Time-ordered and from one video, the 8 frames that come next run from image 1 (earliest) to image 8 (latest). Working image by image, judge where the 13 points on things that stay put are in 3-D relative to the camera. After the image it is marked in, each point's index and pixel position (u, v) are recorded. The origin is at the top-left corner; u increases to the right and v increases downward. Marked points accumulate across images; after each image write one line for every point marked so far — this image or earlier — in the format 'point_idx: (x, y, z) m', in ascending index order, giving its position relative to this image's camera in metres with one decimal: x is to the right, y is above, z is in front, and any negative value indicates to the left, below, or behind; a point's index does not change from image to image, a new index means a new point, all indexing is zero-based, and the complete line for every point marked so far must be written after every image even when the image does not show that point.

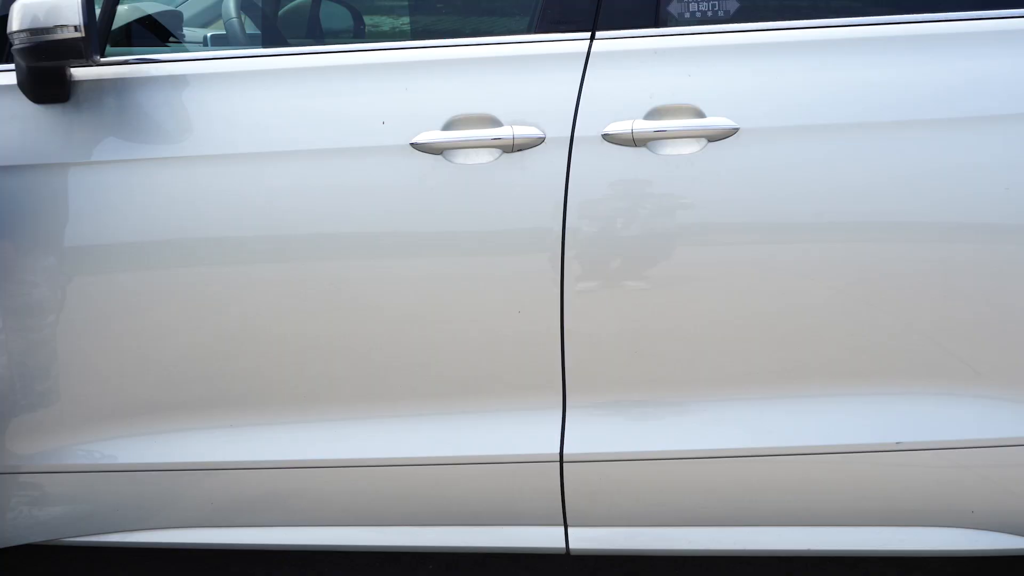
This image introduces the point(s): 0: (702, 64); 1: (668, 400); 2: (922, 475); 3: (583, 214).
0: (+0.2, +0.3, +2.0) m
1: (+0.2, -0.1, +2.1) m
2: (+0.5, -0.2, +2.0) m
3: (+0.1, +0.1, +2.0) m
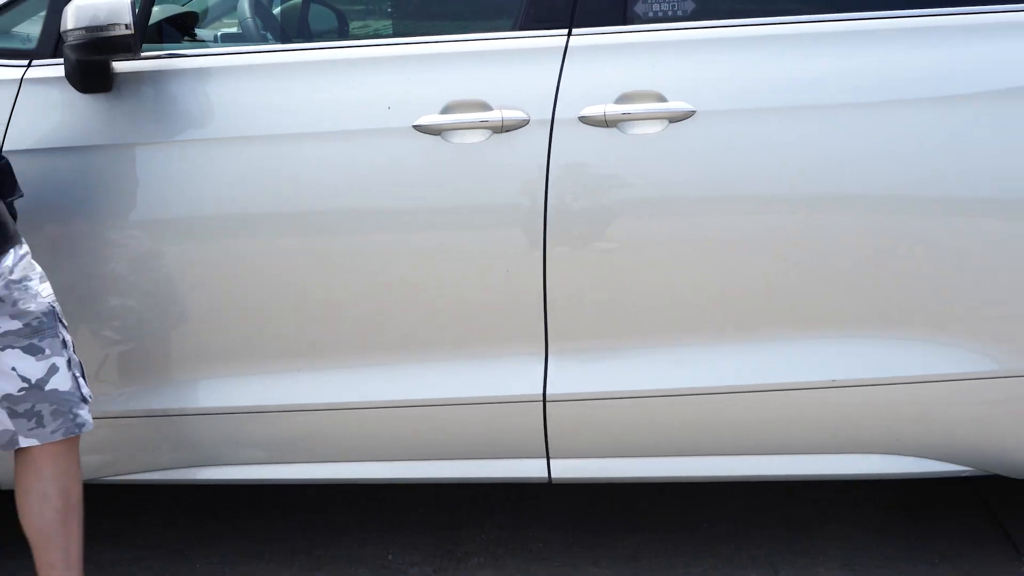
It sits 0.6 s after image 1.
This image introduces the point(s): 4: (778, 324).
0: (+0.2, +0.3, +2.3) m
1: (+0.2, -0.1, +2.4) m
2: (+0.5, -0.2, +2.4) m
3: (+0.1, +0.1, +2.3) m
4: (+0.4, 0.0, +2.4) m
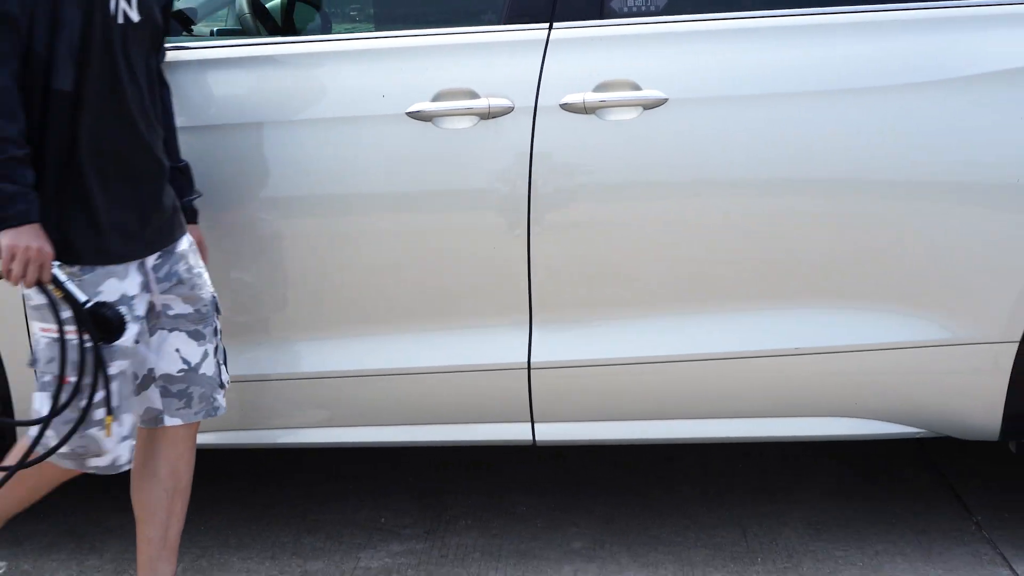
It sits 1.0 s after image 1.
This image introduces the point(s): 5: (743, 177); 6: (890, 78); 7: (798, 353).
0: (+0.2, +0.4, +2.5) m
1: (+0.2, 0.0, +2.6) m
2: (+0.5, -0.1, +2.6) m
3: (0.0, +0.2, +2.5) m
4: (+0.3, 0.0, +2.5) m
5: (+0.3, +0.2, +2.5) m
6: (+0.5, +0.3, +2.4) m
7: (+0.4, -0.1, +2.6) m
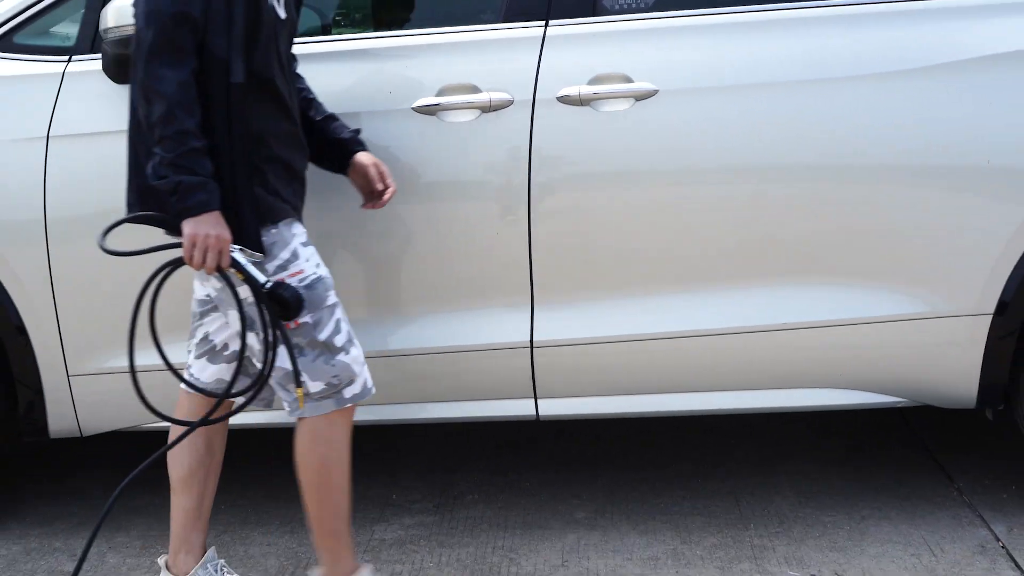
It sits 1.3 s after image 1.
0: (+0.2, +0.4, +2.7) m
1: (+0.2, 0.0, +2.7) m
2: (+0.5, -0.1, +2.7) m
3: (0.0, +0.2, +2.6) m
4: (+0.3, 0.0, +2.7) m
5: (+0.3, +0.2, +2.6) m
6: (+0.5, +0.3, +2.6) m
7: (+0.4, -0.1, +2.7) m
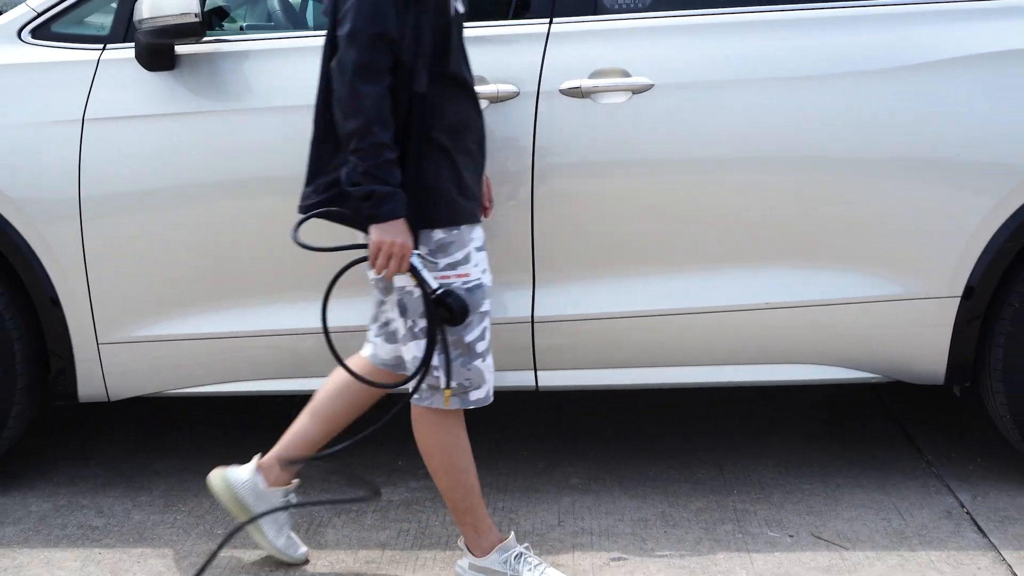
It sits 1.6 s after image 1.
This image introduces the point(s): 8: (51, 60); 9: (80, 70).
0: (+0.2, +0.4, +2.9) m
1: (+0.2, 0.0, +2.9) m
2: (+0.5, -0.1, +2.9) m
3: (+0.1, +0.2, +2.8) m
4: (+0.4, +0.1, +2.9) m
5: (+0.3, +0.2, +2.8) m
6: (+0.6, +0.4, +2.8) m
7: (+0.4, 0.0, +2.9) m
8: (-0.8, +0.4, +3.0) m
9: (-0.7, +0.4, +2.9) m
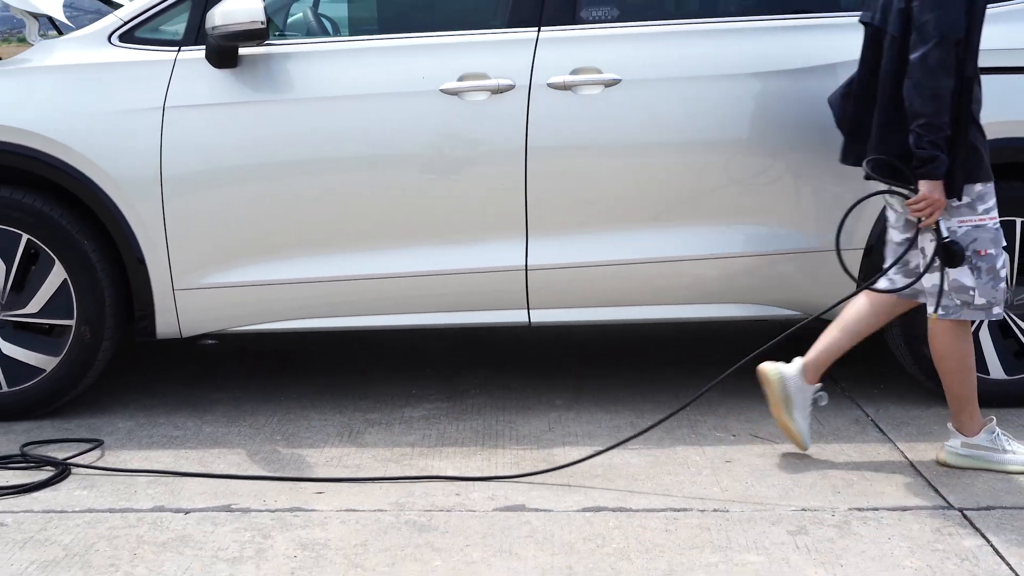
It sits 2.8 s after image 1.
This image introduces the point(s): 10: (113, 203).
0: (+0.2, +0.5, +3.6) m
1: (+0.2, +0.1, +3.7) m
2: (+0.5, 0.0, +3.7) m
3: (+0.1, +0.3, +3.6) m
4: (+0.3, +0.2, +3.6) m
5: (+0.3, +0.3, +3.6) m
6: (+0.6, +0.5, +3.6) m
7: (+0.4, +0.1, +3.7) m
8: (-0.8, +0.5, +3.6) m
9: (-0.7, +0.5, +3.6) m
10: (-0.8, +0.2, +3.6) m
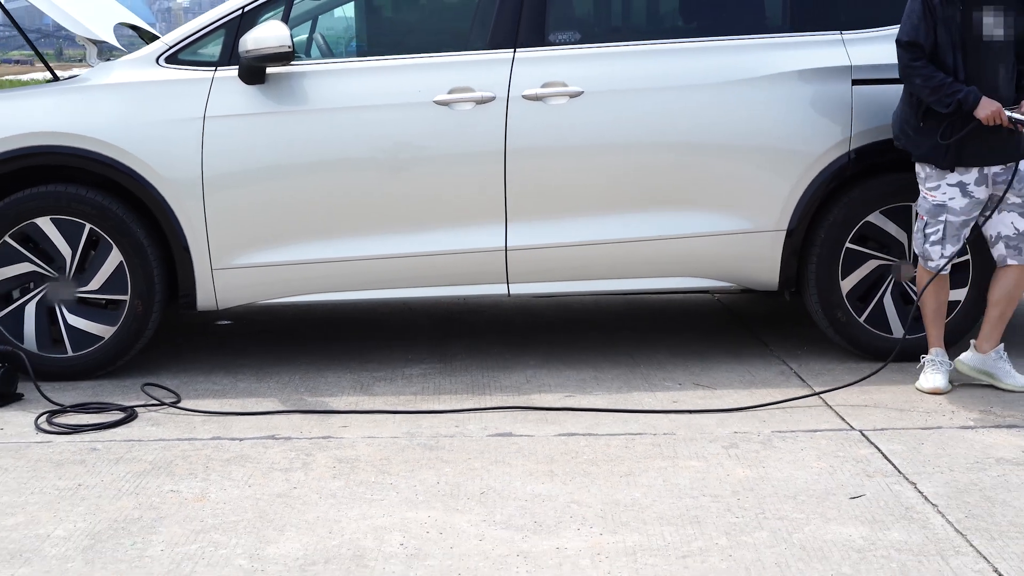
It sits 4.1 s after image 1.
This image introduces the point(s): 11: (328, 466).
0: (+0.1, +0.6, +4.4) m
1: (+0.1, +0.2, +4.4) m
2: (+0.4, +0.1, +4.4) m
3: (0.0, +0.4, +4.3) m
4: (+0.3, +0.2, +4.4) m
5: (+0.3, +0.4, +4.3) m
6: (+0.5, +0.5, +4.3) m
7: (+0.4, +0.1, +4.4) m
8: (-0.8, +0.5, +4.4) m
9: (-0.8, +0.5, +4.4) m
10: (-0.9, +0.2, +4.4) m
11: (-0.4, -0.4, +3.5) m
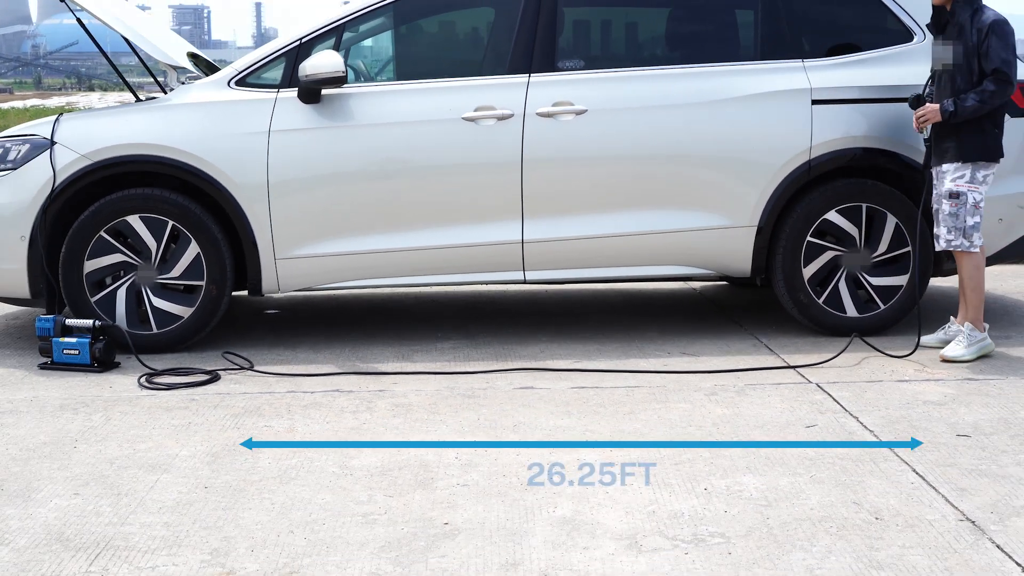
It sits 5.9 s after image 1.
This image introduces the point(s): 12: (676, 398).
0: (+0.2, +0.6, +5.2) m
1: (+0.2, +0.2, +5.3) m
2: (+0.5, +0.1, +5.3) m
3: (+0.1, +0.4, +5.2) m
4: (+0.3, +0.3, +5.3) m
5: (+0.3, +0.4, +5.2) m
6: (+0.6, +0.6, +5.2) m
7: (+0.4, +0.2, +5.3) m
8: (-0.8, +0.6, +5.2) m
9: (-0.8, +0.6, +5.2) m
10: (-0.8, +0.3, +5.2) m
11: (-0.3, -0.3, +4.3) m
12: (+0.4, -0.3, +4.4) m
